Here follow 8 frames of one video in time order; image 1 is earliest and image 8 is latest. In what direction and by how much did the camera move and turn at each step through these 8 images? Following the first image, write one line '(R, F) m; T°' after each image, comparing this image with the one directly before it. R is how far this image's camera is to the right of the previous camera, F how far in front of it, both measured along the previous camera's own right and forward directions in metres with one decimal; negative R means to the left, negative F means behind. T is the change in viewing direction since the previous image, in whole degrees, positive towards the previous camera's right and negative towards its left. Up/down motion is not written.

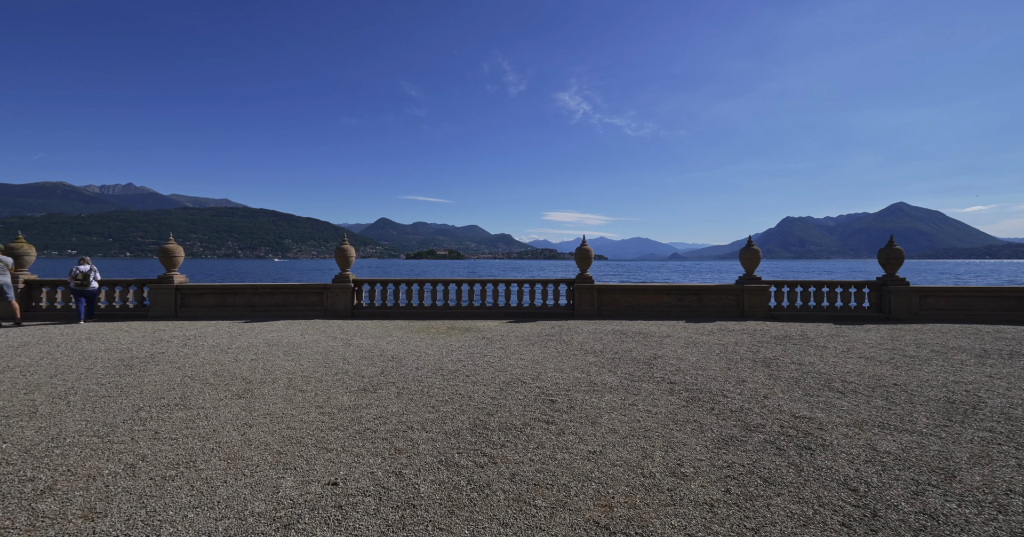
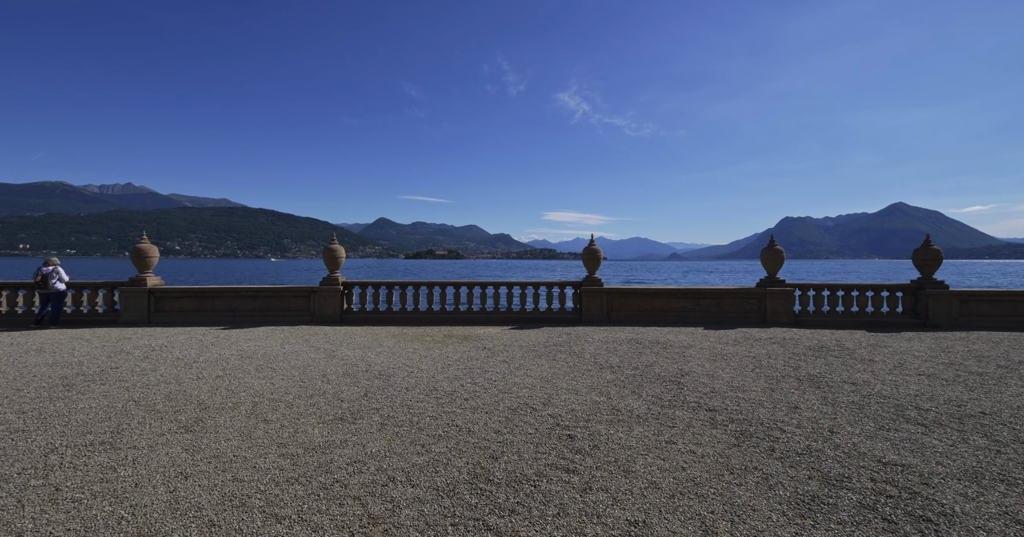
(-0.1, +0.9) m; 0°
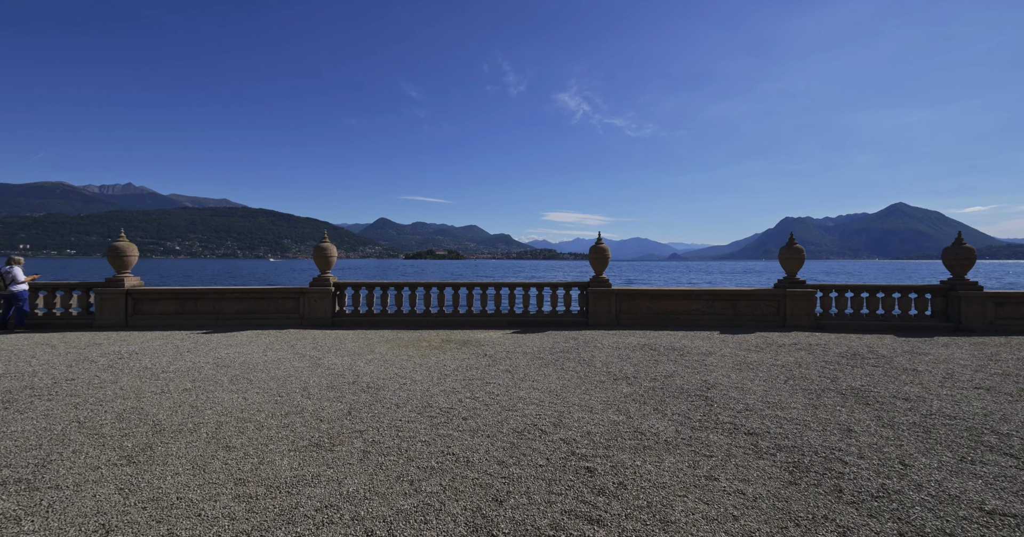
(0.0, +0.7) m; 0°
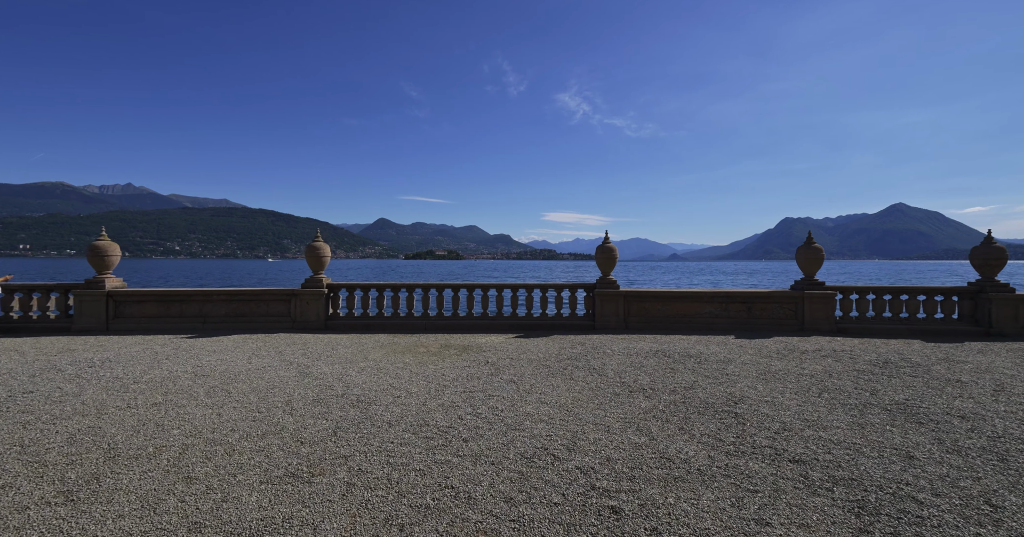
(-0.1, +0.5) m; 0°
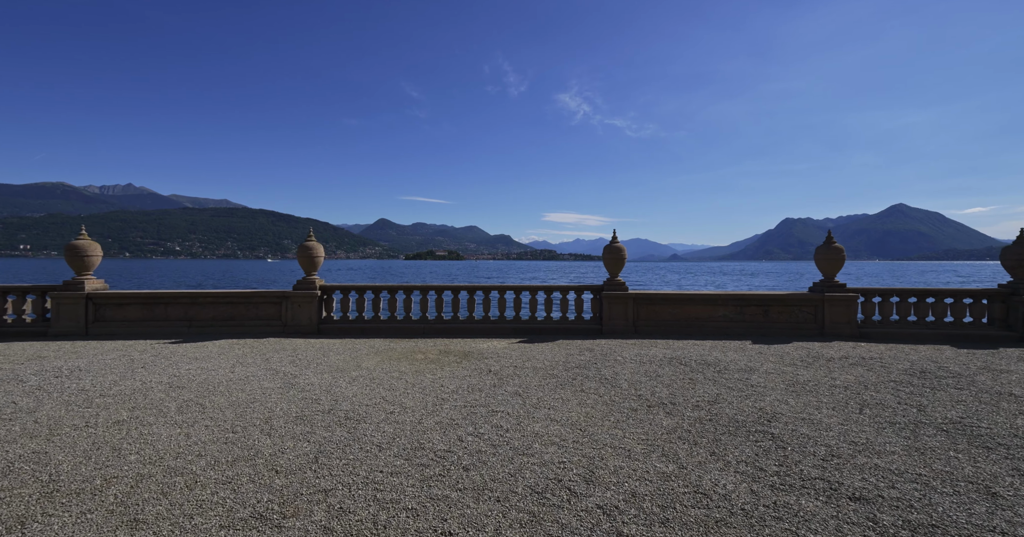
(-0.1, +0.5) m; 0°
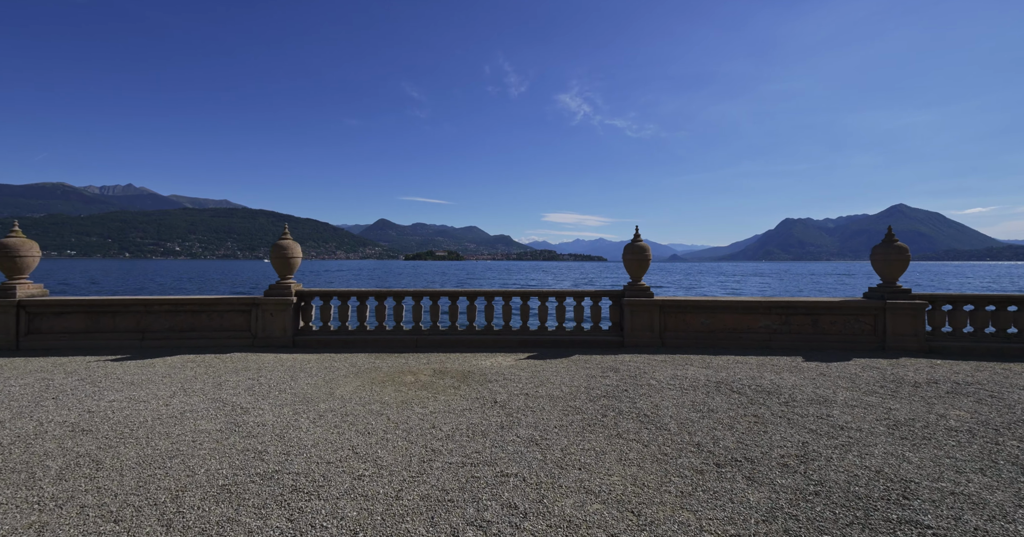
(-0.1, +1.4) m; 0°
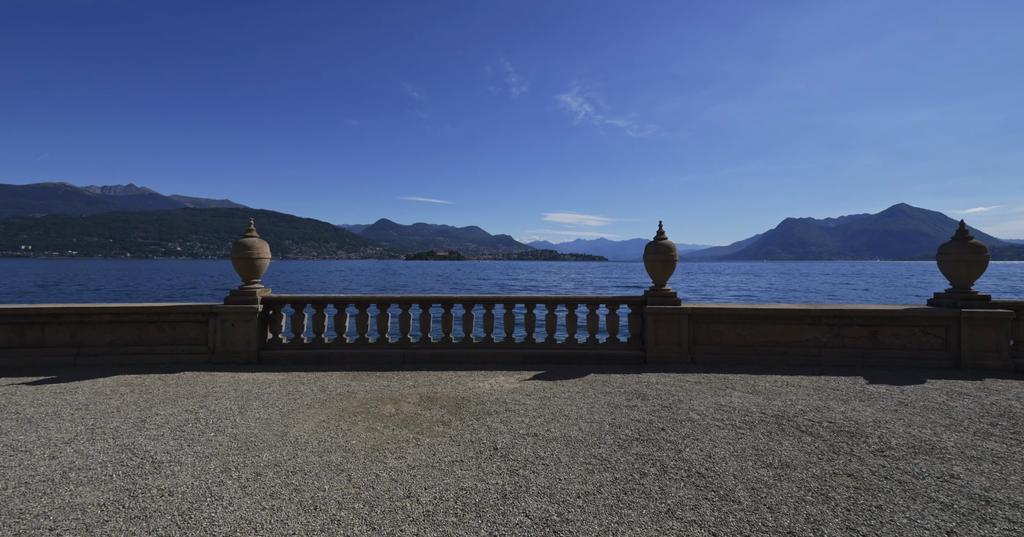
(0.0, +1.3) m; 0°
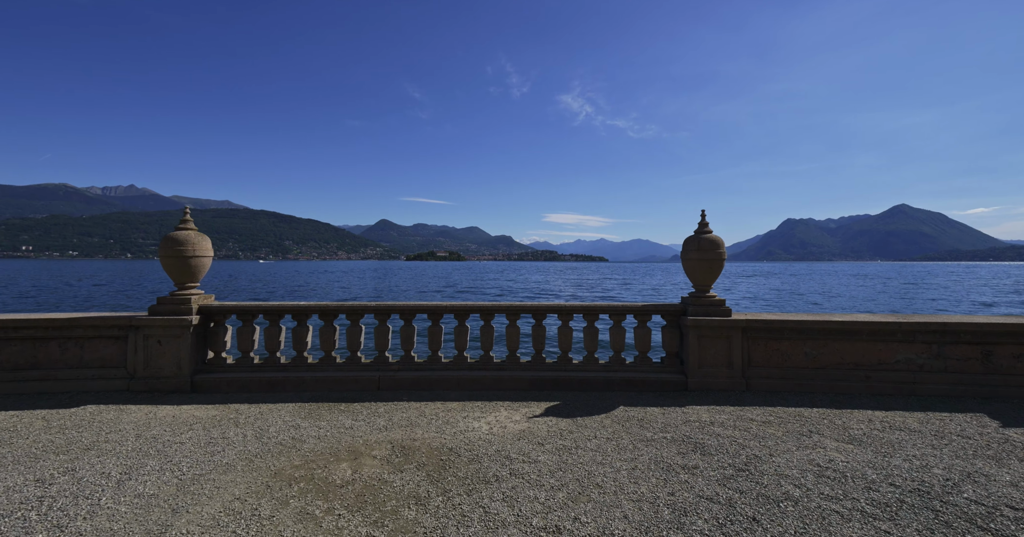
(-0.1, +1.6) m; 0°
